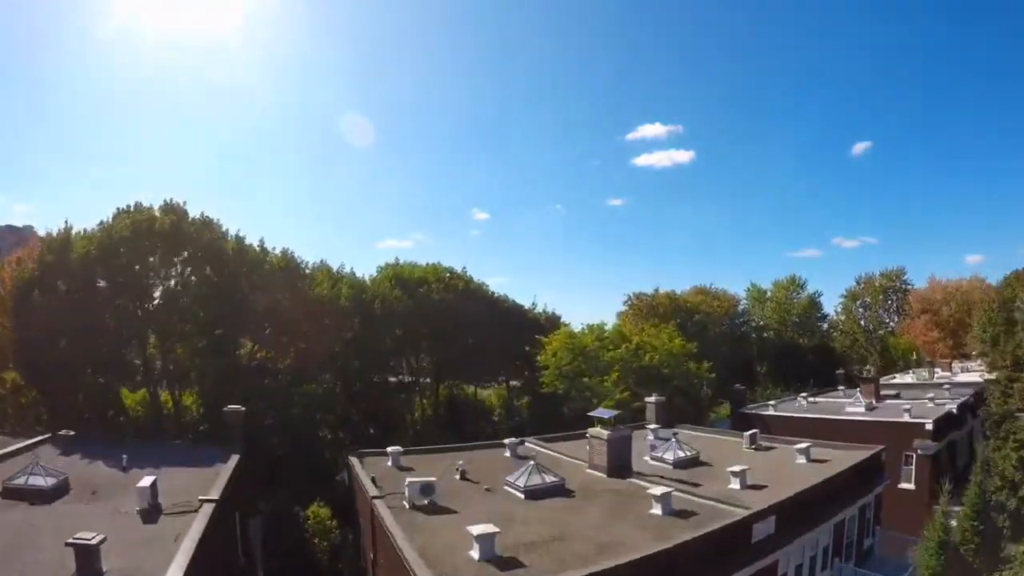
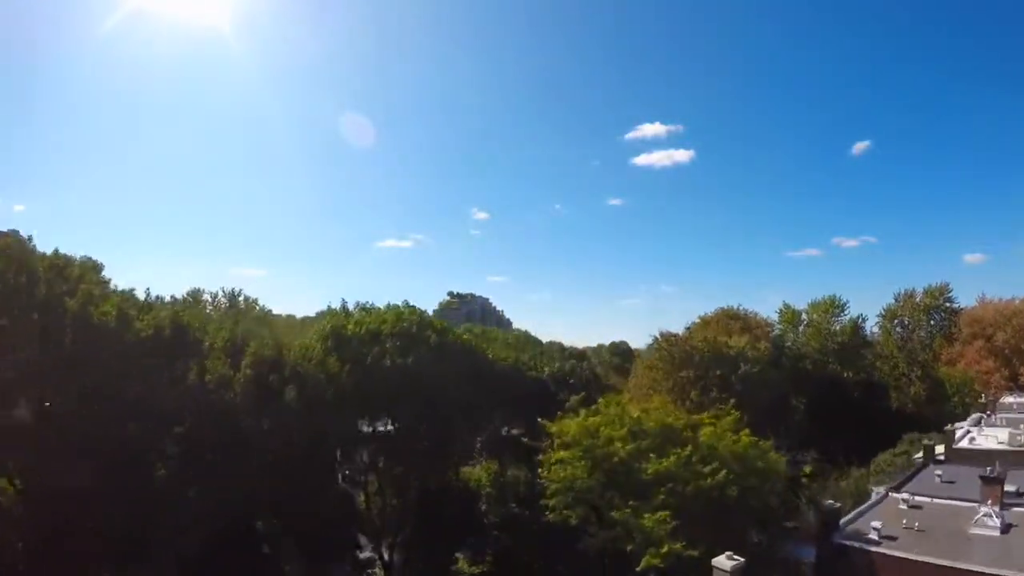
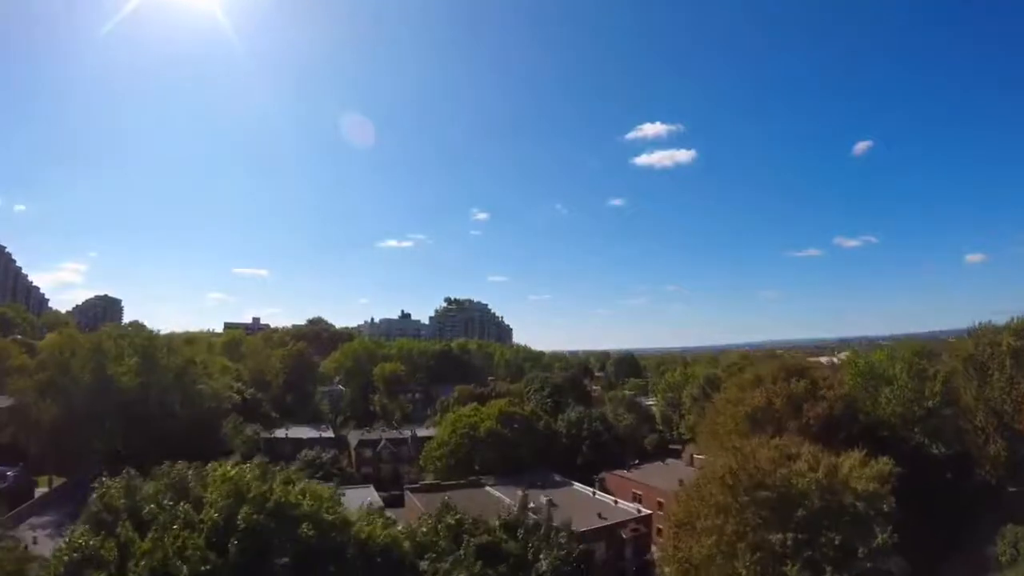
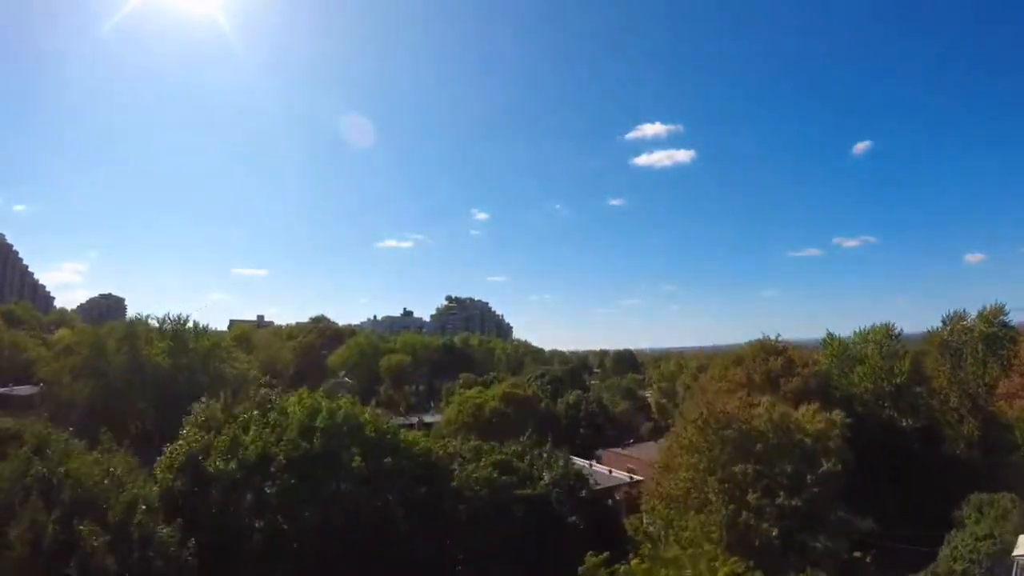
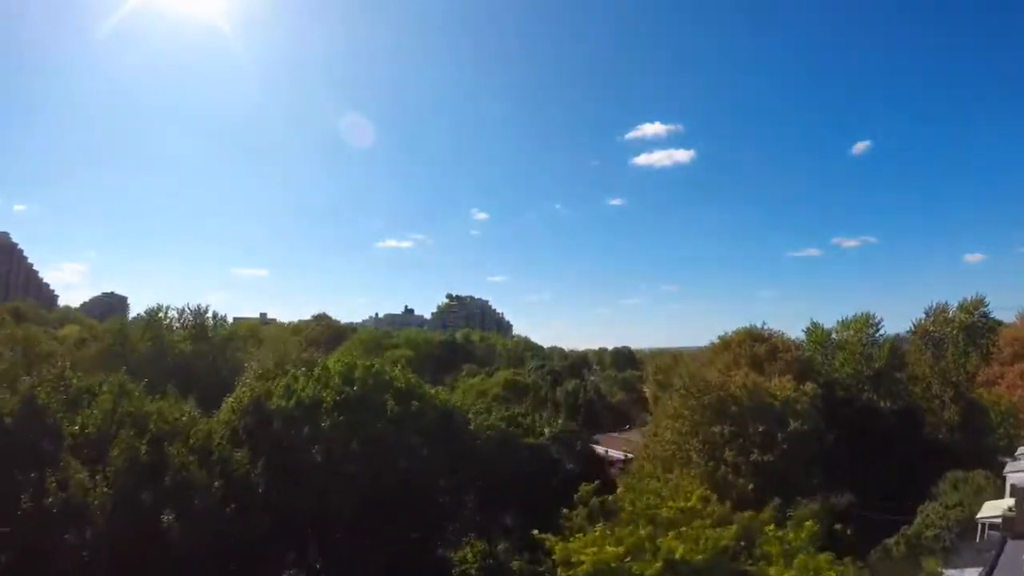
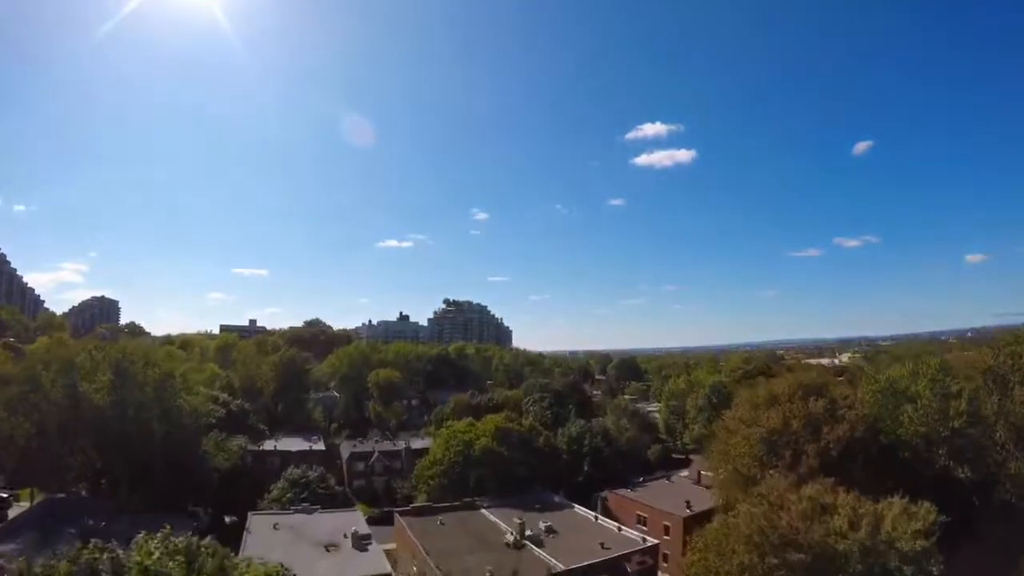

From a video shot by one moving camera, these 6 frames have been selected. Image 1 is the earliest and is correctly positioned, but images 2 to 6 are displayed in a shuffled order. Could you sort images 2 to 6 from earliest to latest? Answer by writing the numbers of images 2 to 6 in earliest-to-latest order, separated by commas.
2, 5, 4, 3, 6
